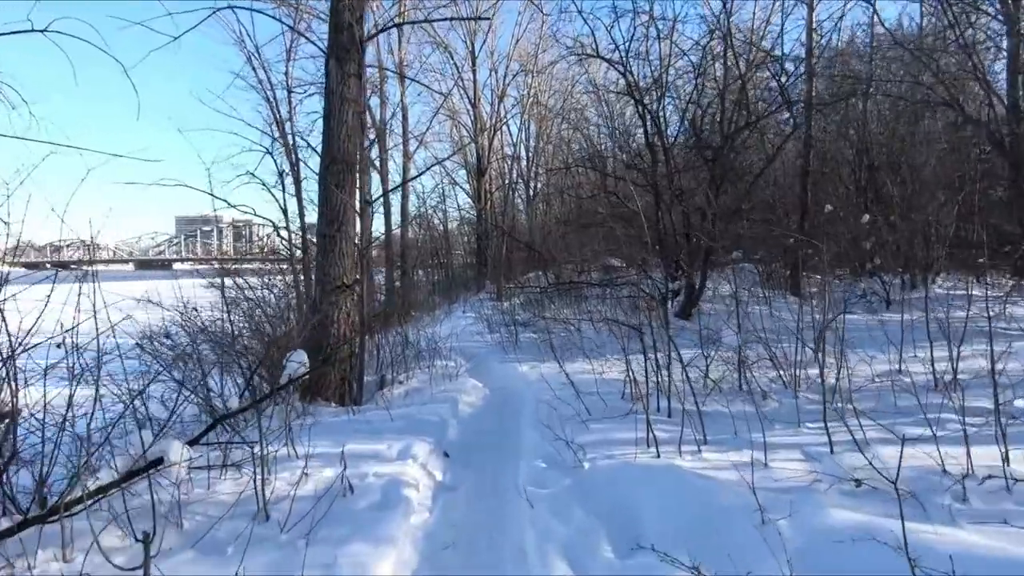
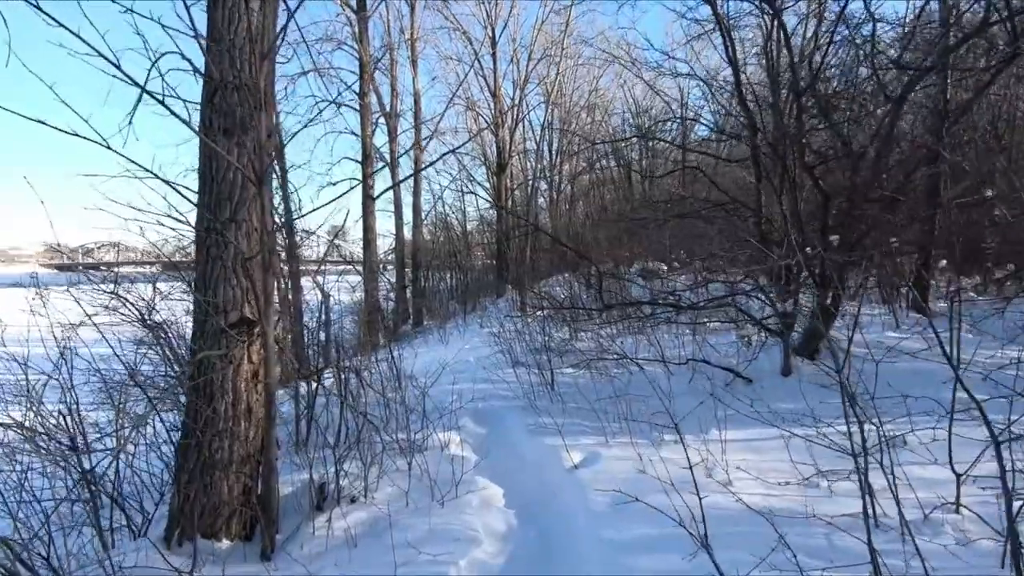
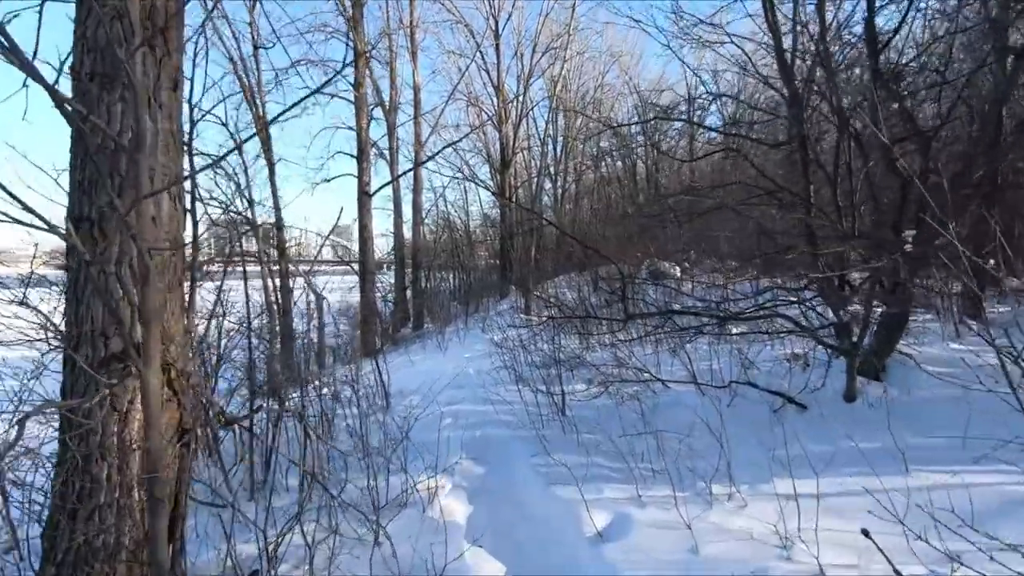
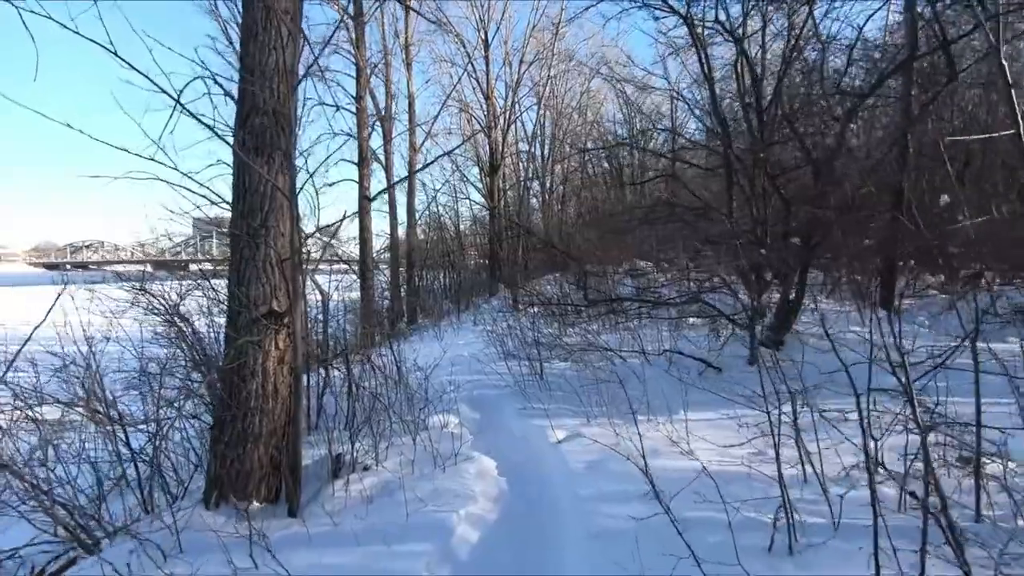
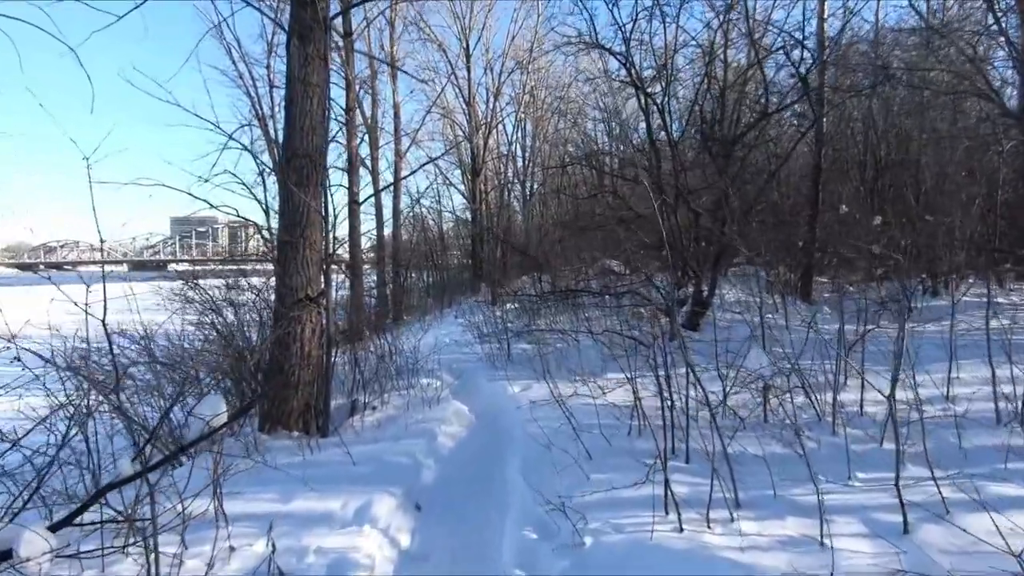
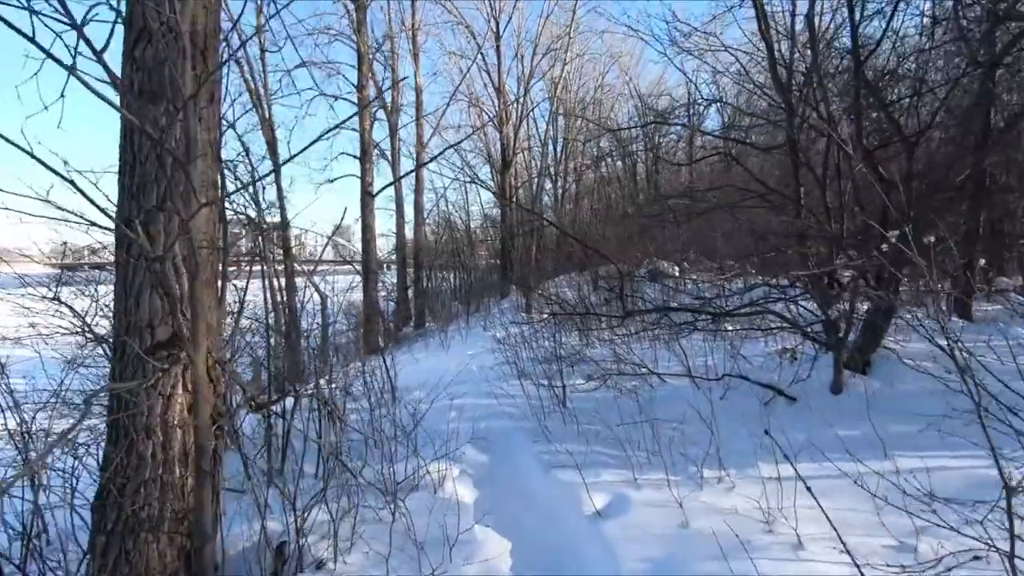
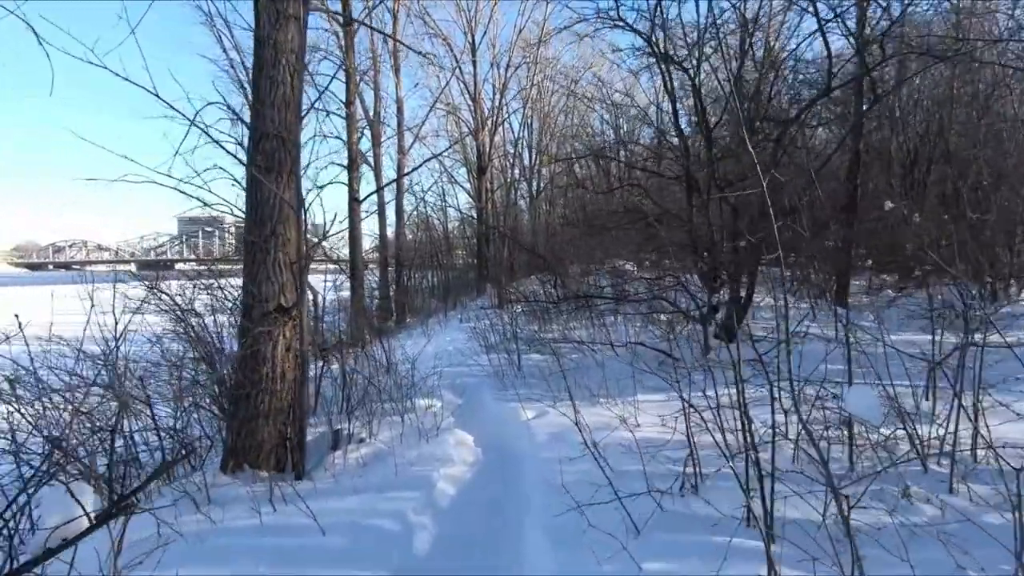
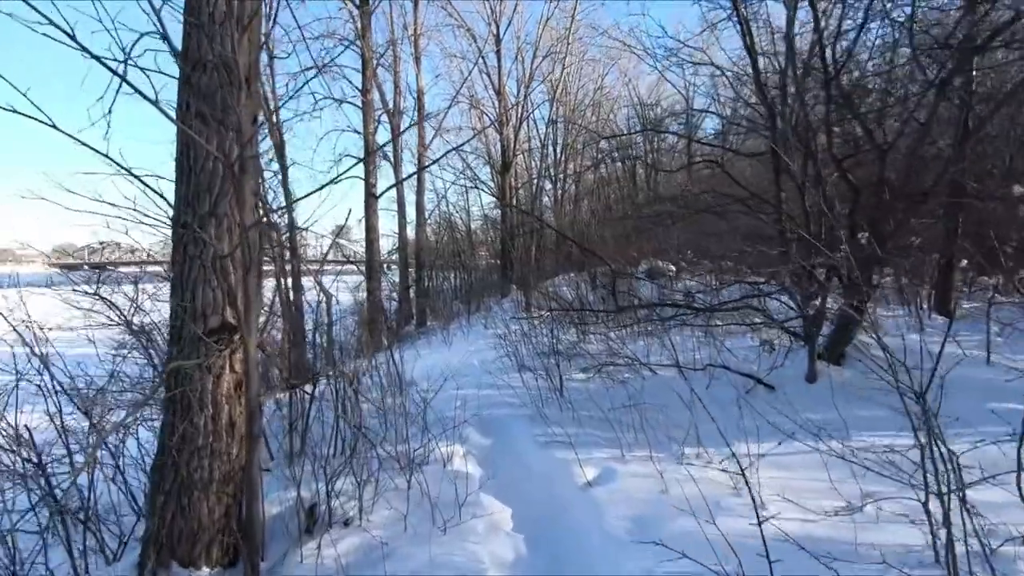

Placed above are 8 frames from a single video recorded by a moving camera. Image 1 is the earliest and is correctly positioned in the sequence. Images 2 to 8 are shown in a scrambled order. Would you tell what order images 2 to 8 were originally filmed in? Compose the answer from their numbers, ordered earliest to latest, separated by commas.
5, 7, 4, 2, 8, 6, 3
